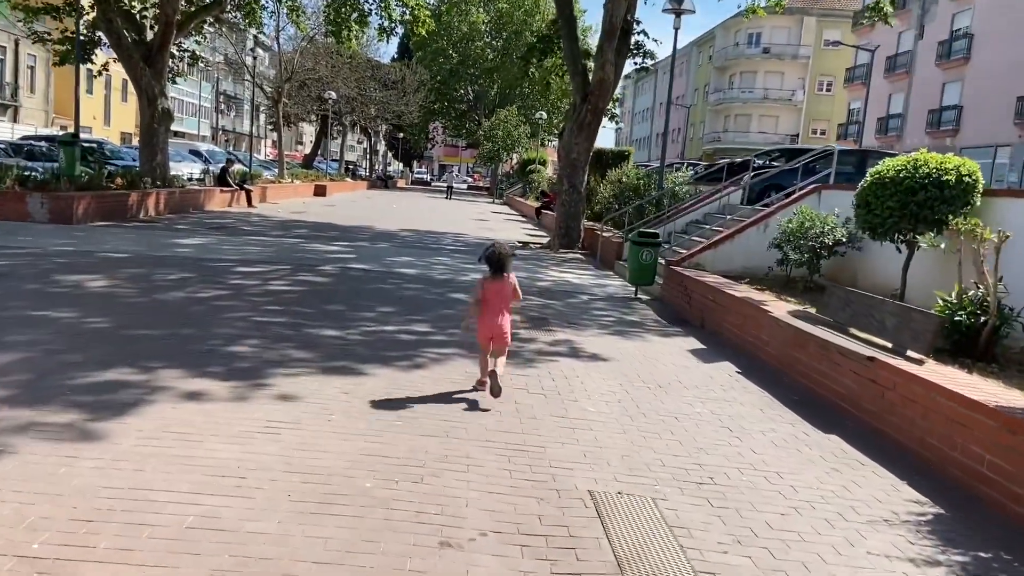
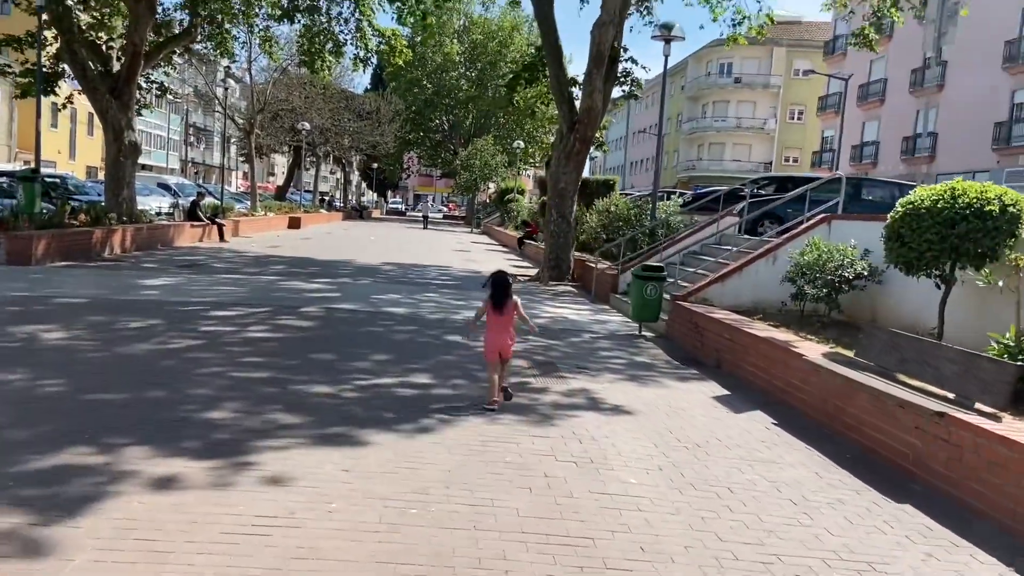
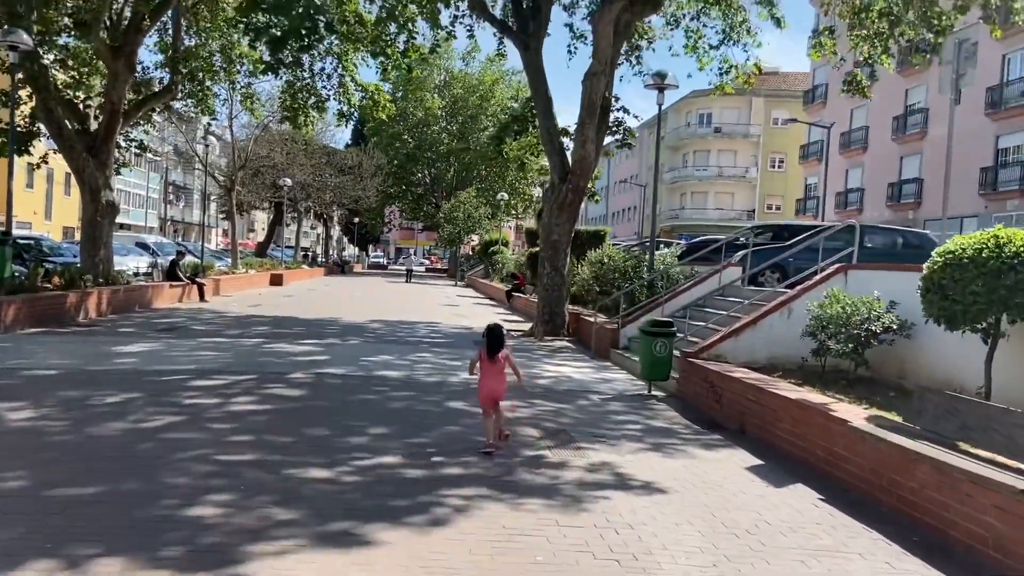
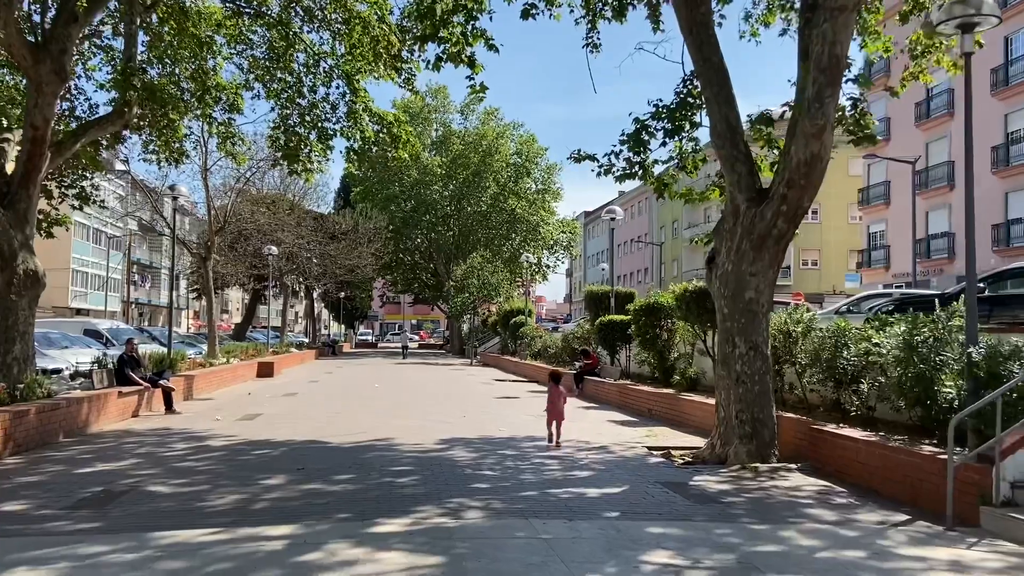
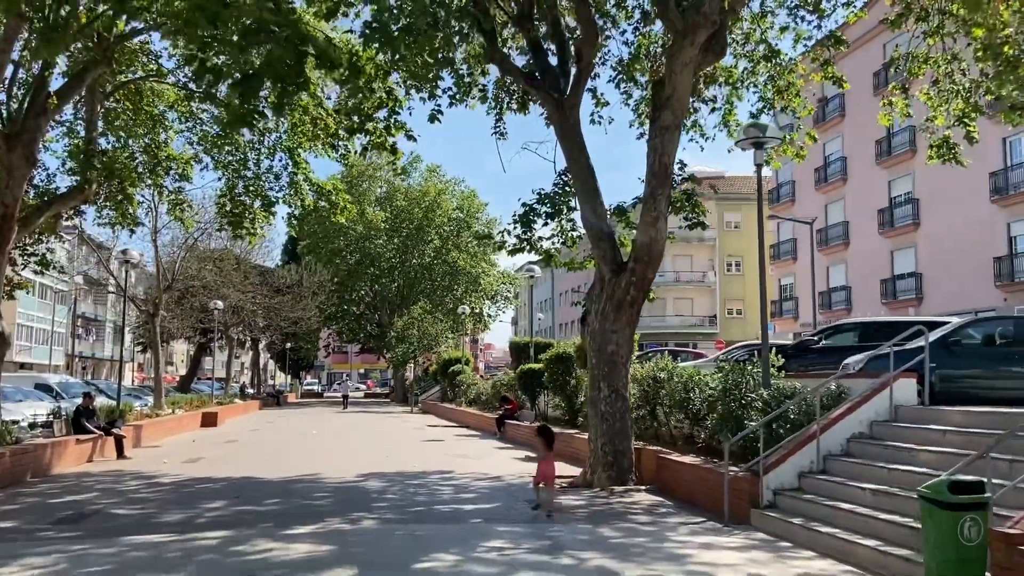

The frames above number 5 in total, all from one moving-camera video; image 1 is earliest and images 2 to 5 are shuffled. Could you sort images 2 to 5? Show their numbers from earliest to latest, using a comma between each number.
2, 3, 5, 4
